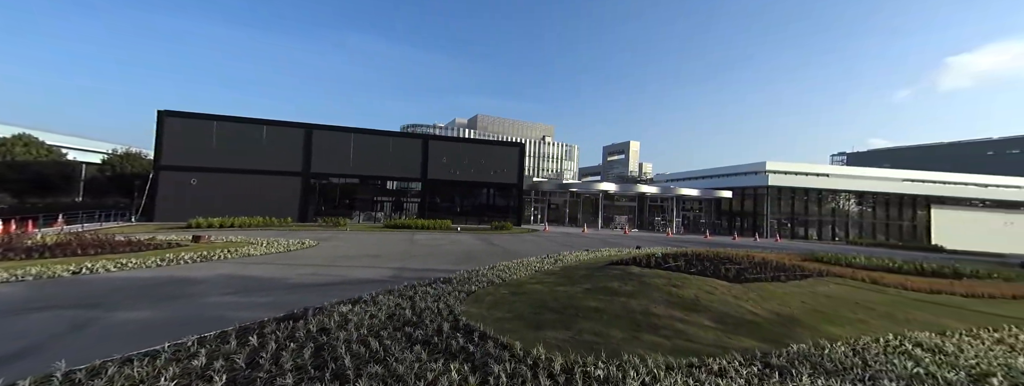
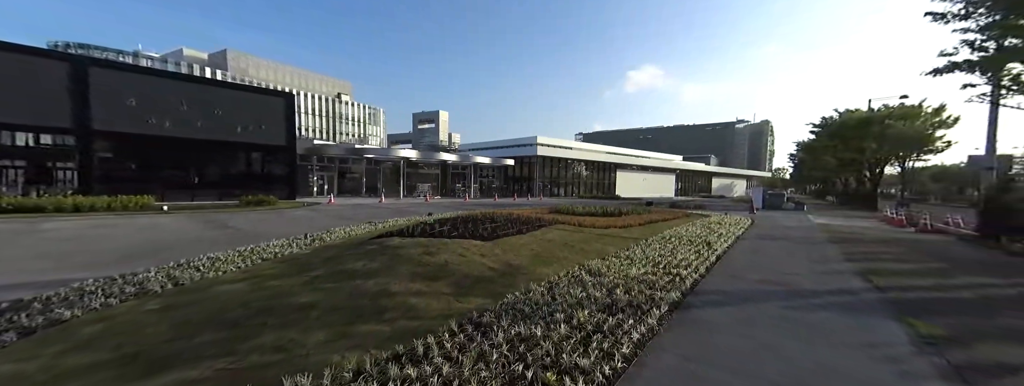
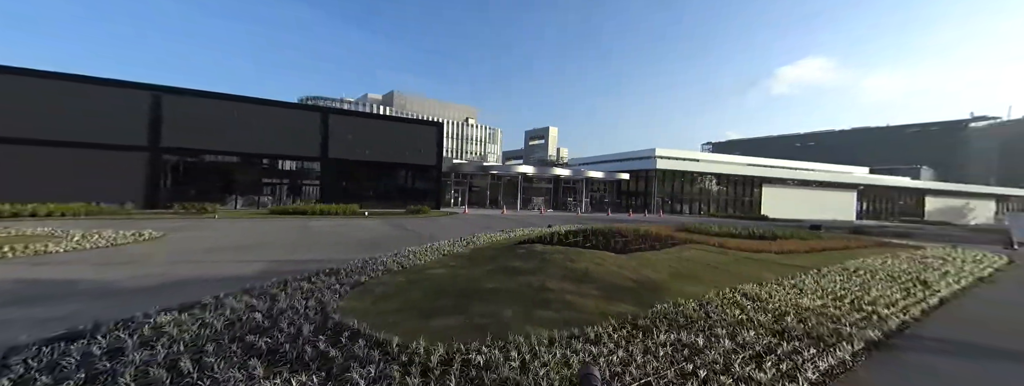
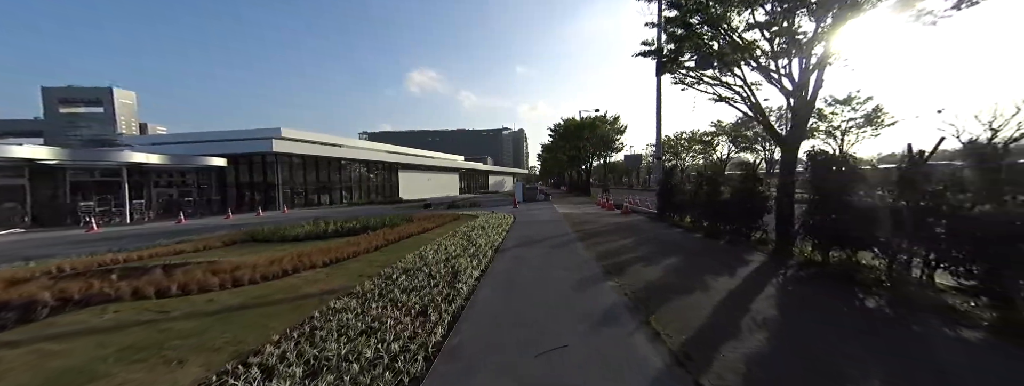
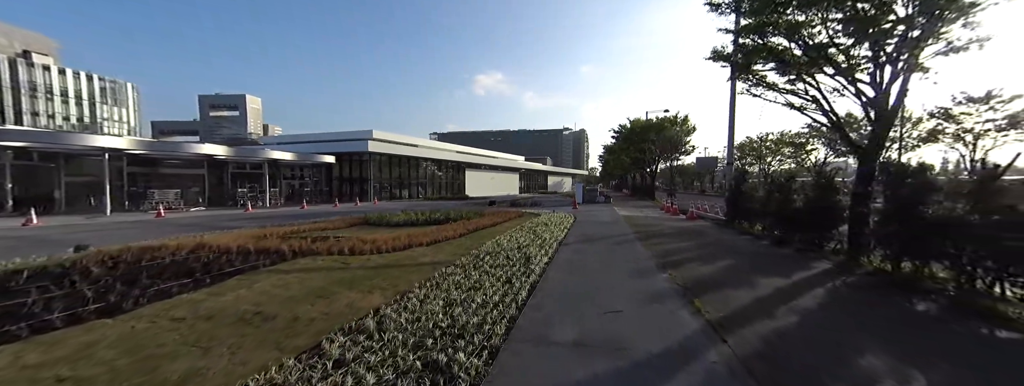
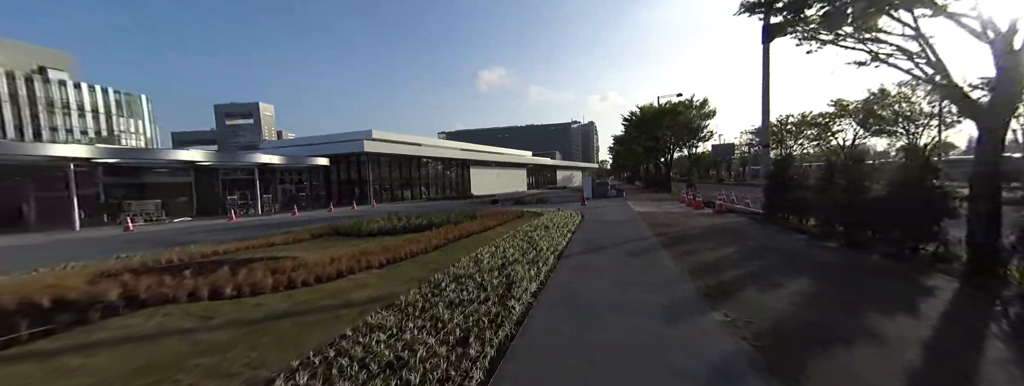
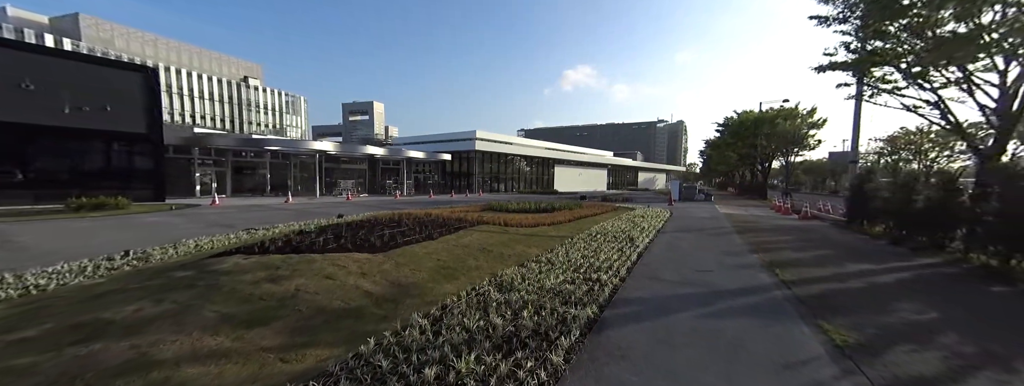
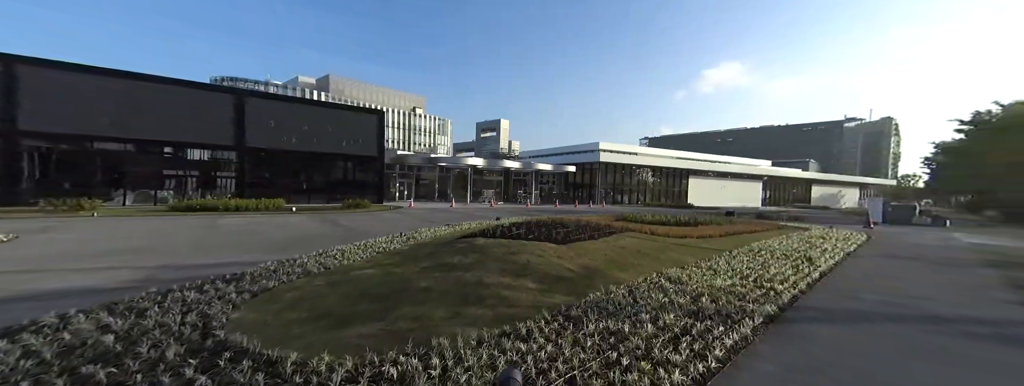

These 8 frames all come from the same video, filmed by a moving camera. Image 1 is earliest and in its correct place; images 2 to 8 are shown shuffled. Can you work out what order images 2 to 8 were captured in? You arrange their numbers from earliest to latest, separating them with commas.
3, 8, 2, 7, 5, 4, 6
